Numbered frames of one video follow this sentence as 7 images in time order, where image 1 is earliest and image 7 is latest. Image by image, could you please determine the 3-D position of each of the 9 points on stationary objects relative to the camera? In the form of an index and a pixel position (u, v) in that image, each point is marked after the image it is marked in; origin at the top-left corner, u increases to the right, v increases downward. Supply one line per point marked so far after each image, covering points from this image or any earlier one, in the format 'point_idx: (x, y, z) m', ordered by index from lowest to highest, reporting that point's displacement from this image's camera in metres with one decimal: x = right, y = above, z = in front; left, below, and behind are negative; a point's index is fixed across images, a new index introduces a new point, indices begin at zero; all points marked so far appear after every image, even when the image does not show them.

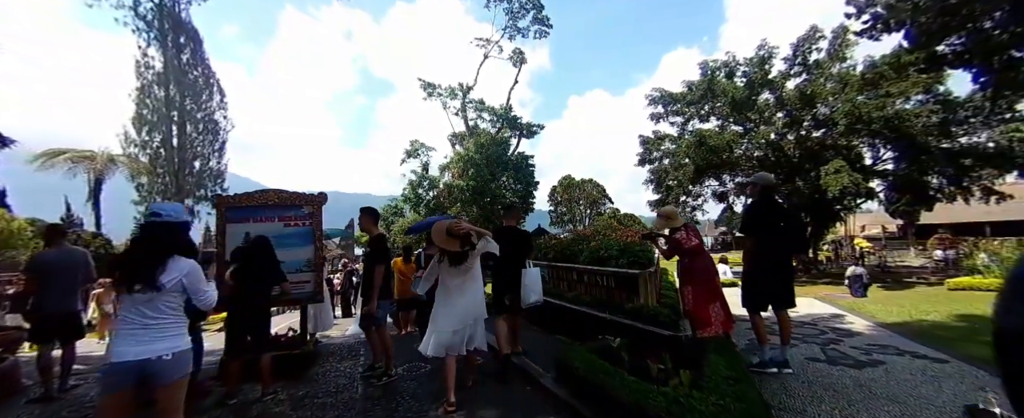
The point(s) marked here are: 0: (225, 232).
0: (-3.8, -0.3, +5.4) m
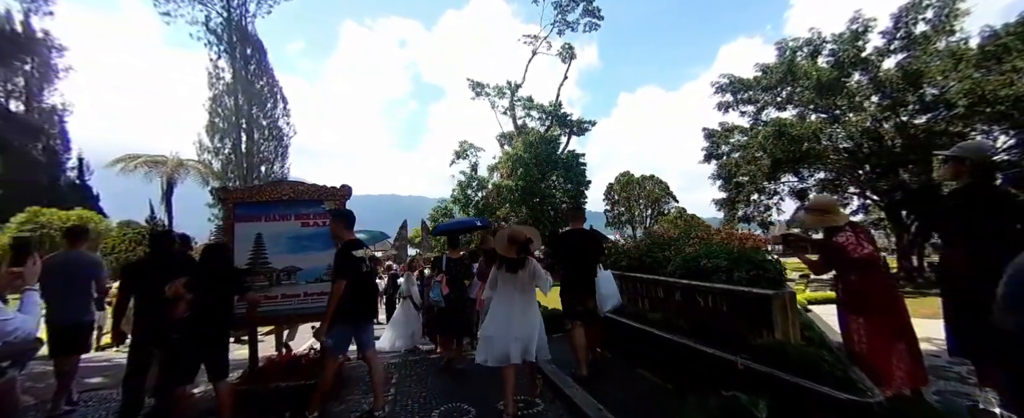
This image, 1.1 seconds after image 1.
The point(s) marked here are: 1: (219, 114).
0: (-3.0, -0.3, +4.3) m
1: (-16.0, +5.1, +22.0) m
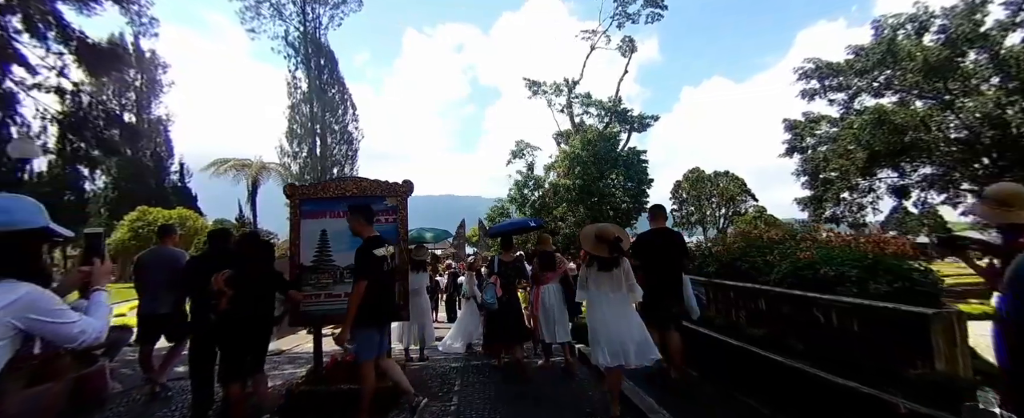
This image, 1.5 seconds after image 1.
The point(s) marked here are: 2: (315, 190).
0: (-2.3, -0.2, +4.2) m
1: (-12.7, +5.1, +23.6) m
2: (-2.0, +0.2, +4.0) m
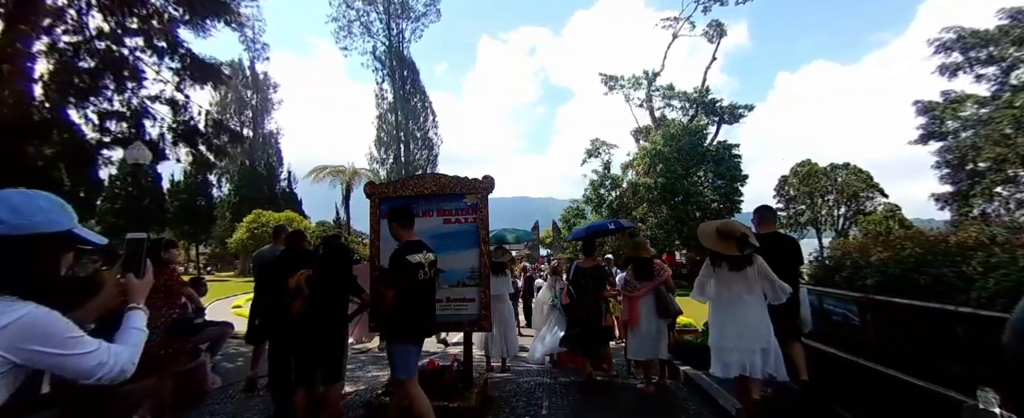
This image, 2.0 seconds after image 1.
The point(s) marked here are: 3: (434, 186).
0: (-1.4, -0.2, +4.0) m
1: (-8.1, +5.0, +25.0) m
2: (-1.1, +0.2, +3.7) m
3: (-0.7, +0.2, +3.8) m
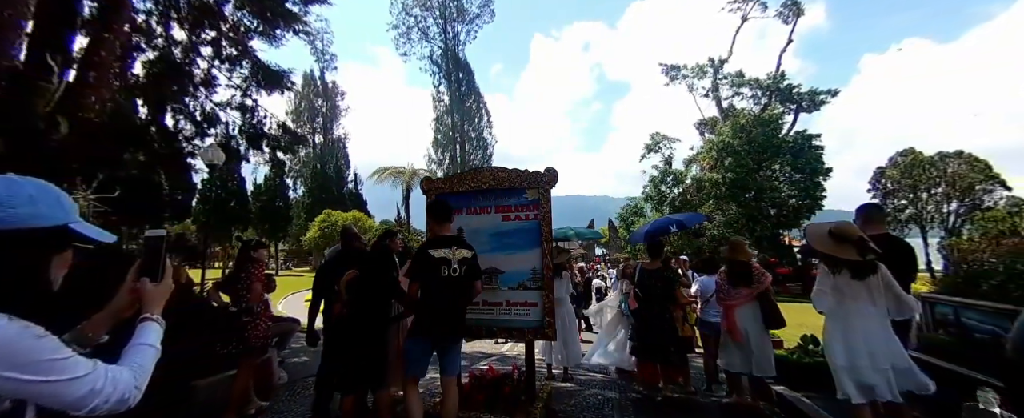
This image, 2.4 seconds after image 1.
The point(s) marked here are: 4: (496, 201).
0: (-0.8, -0.2, +3.9) m
1: (-4.6, +5.0, +25.5) m
2: (-0.6, +0.2, +3.5) m
3: (-0.2, +0.3, +3.5) m
4: (-0.1, +0.1, +3.4) m
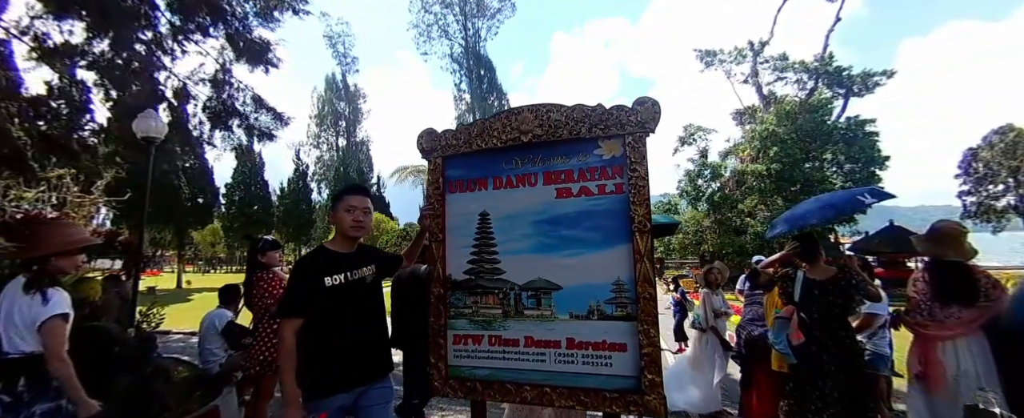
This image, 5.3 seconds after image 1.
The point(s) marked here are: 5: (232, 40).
0: (-0.4, -0.1, +2.5) m
1: (-3.0, +5.1, +24.3) m
2: (-0.3, +0.4, +2.1) m
3: (+0.1, +0.4, +2.1) m
4: (+0.2, +0.2, +2.0) m
5: (-5.1, +3.1, +7.2) m
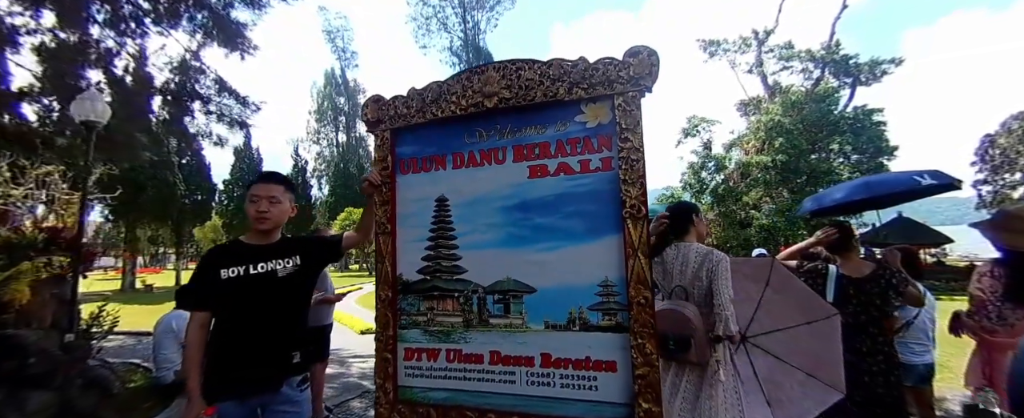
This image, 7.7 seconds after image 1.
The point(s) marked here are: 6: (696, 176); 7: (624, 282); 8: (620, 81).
0: (-0.6, 0.0, +2.1) m
1: (-3.1, +5.4, +23.9) m
2: (-0.4, +0.5, +1.7) m
3: (0.0, +0.5, +1.7) m
4: (0.0, +0.3, +1.6) m
5: (-5.2, +3.2, +6.8) m
6: (+10.3, +1.9, +21.6) m
7: (+0.4, -0.3, +1.4) m
8: (+0.4, +0.5, +1.4) m
